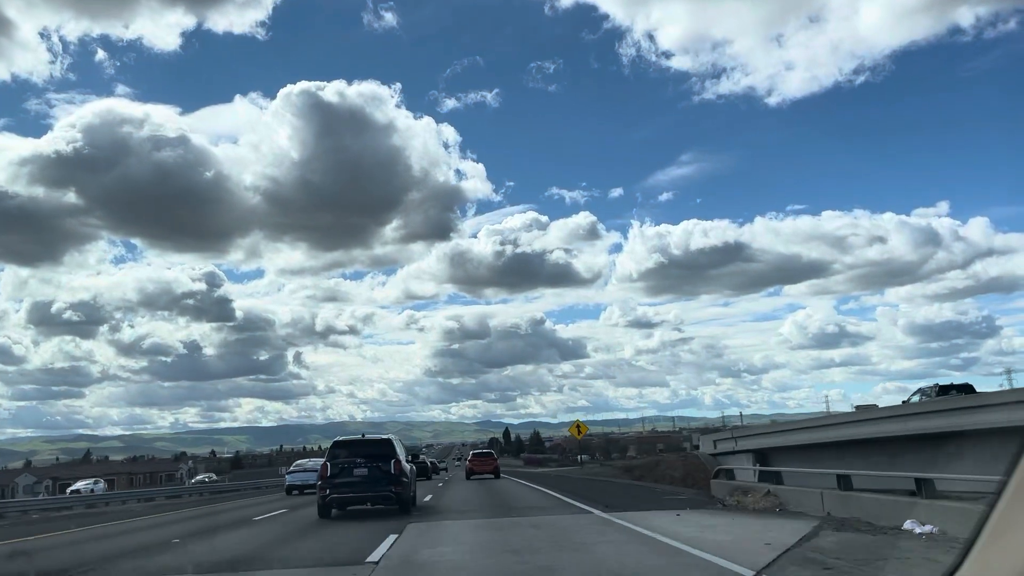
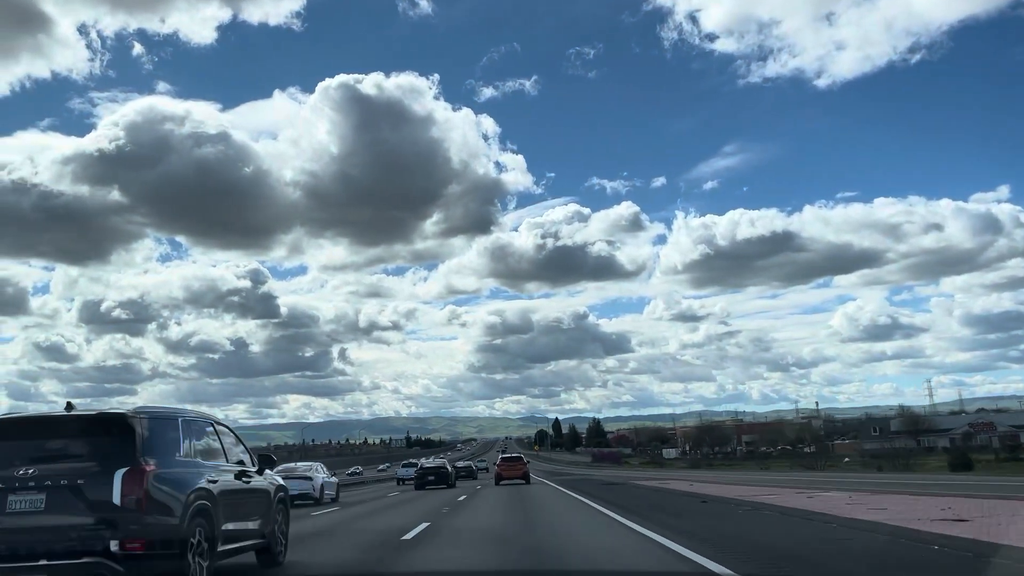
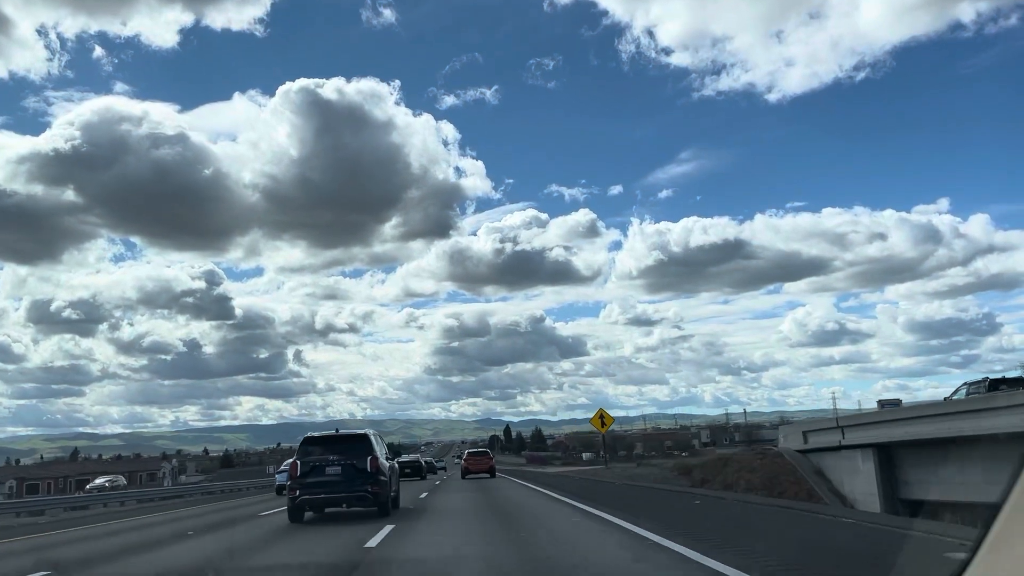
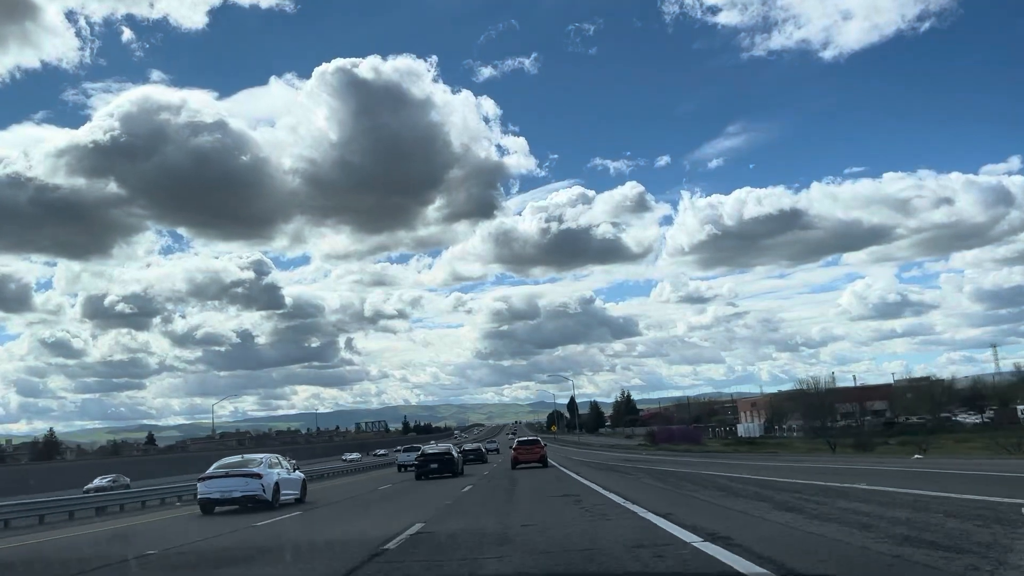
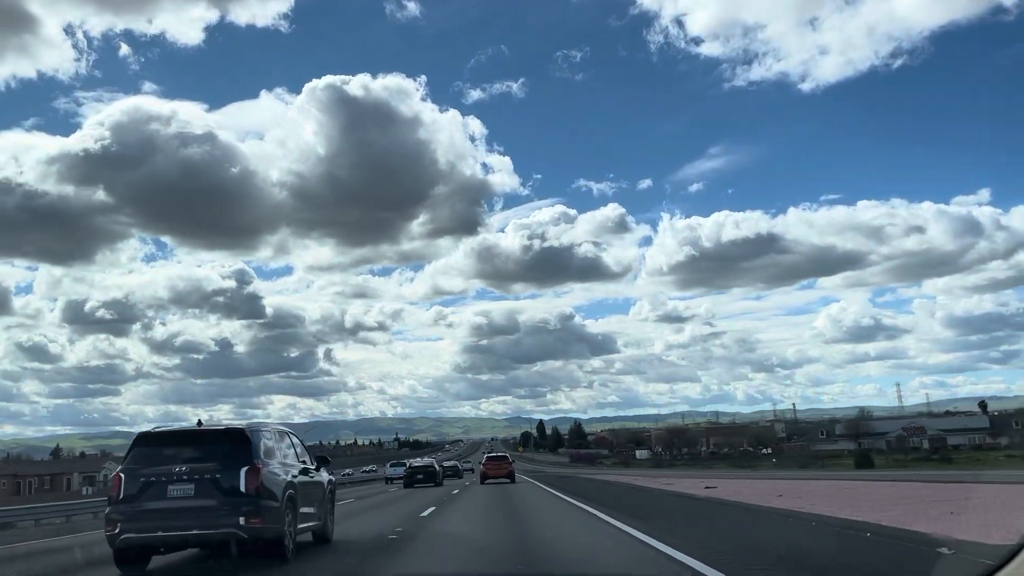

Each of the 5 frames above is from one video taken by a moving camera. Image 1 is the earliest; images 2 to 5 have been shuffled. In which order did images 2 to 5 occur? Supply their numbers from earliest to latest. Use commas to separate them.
3, 5, 2, 4
